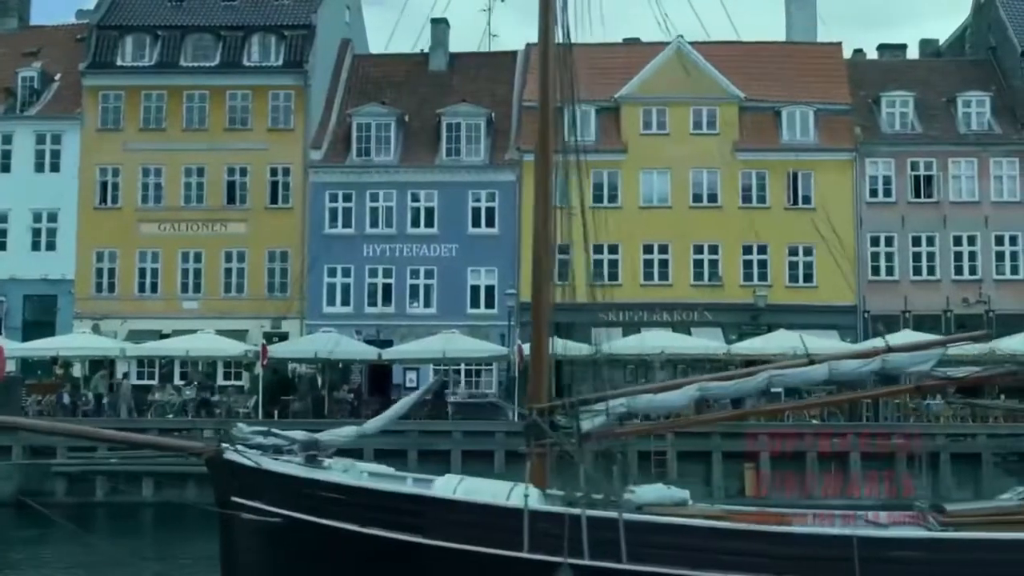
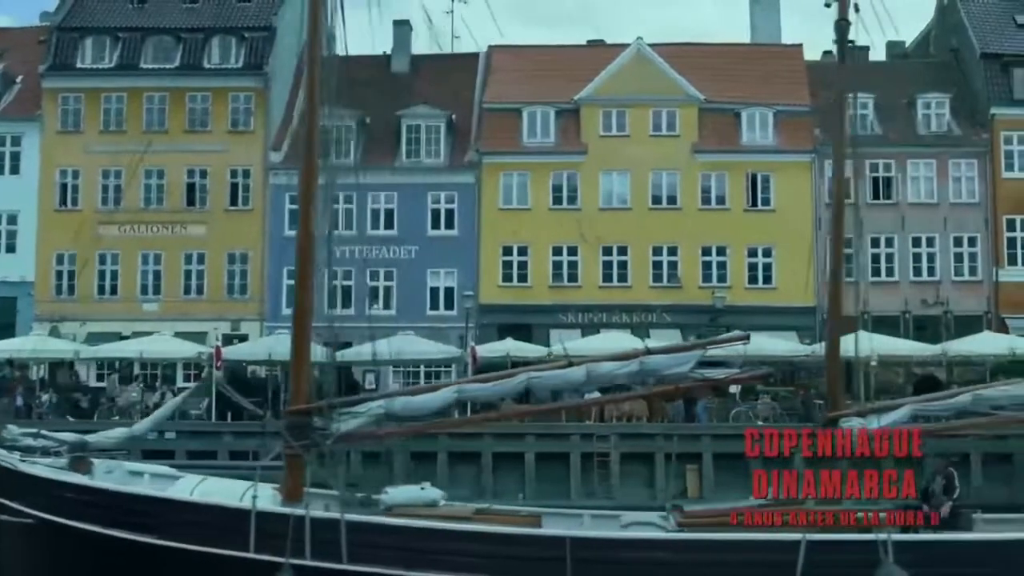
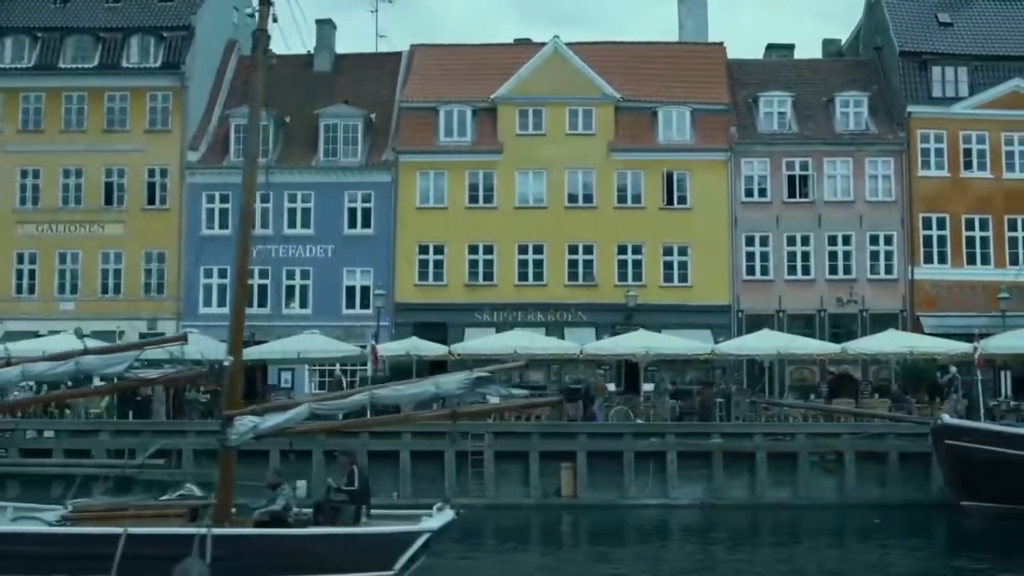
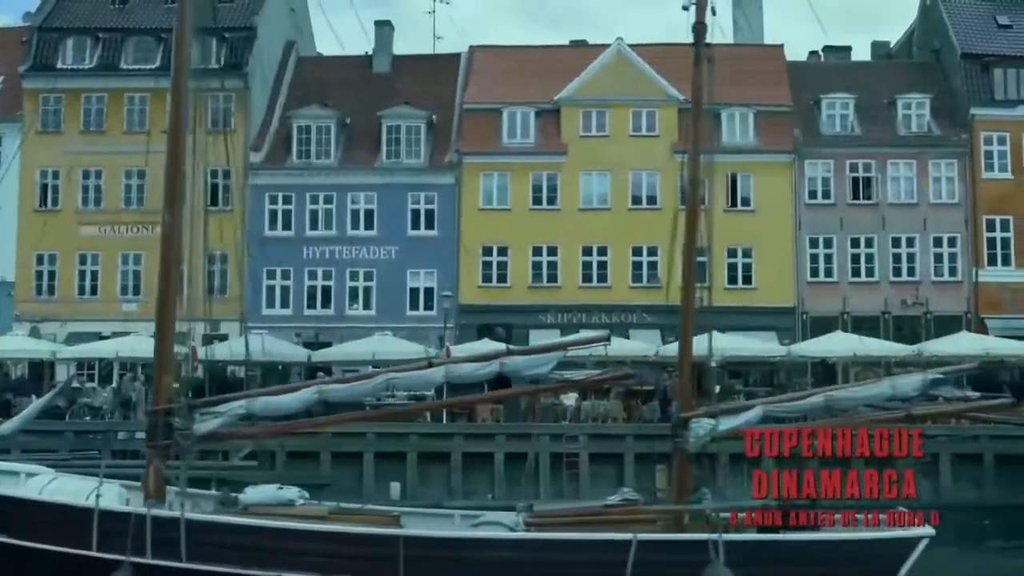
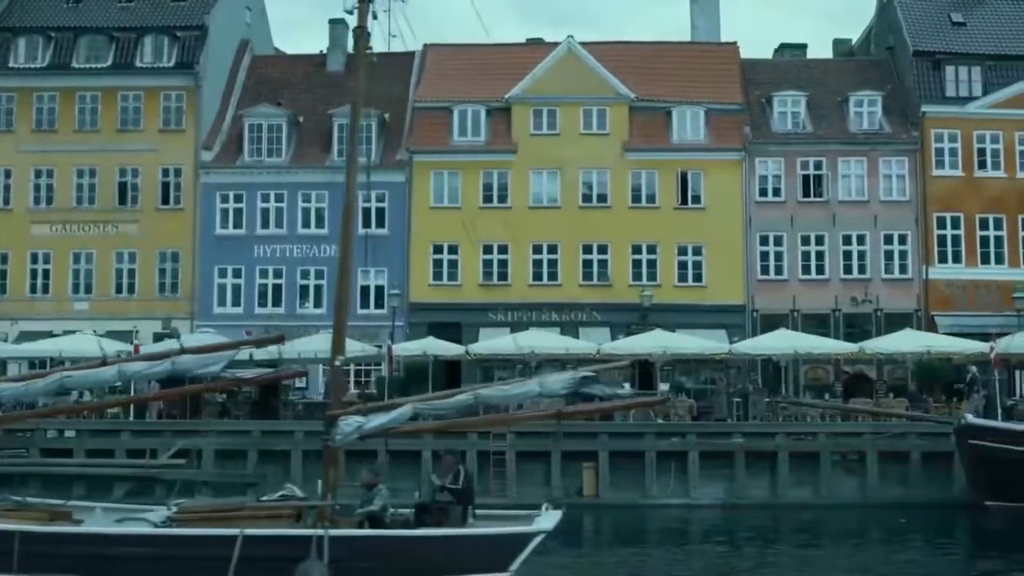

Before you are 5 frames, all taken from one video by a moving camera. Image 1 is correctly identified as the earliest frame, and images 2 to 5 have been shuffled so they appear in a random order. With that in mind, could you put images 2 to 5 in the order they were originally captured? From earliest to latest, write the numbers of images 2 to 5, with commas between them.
2, 4, 5, 3
